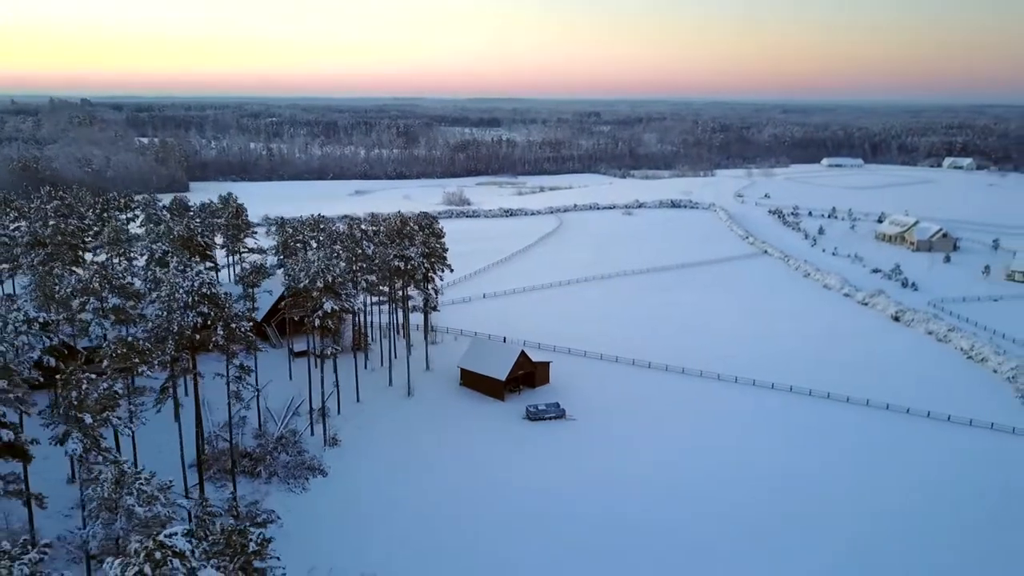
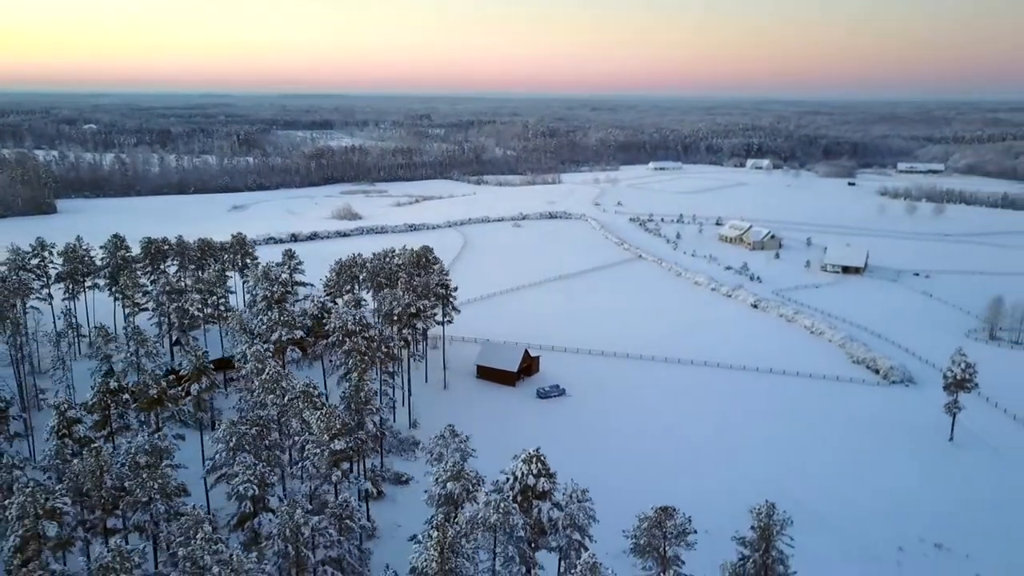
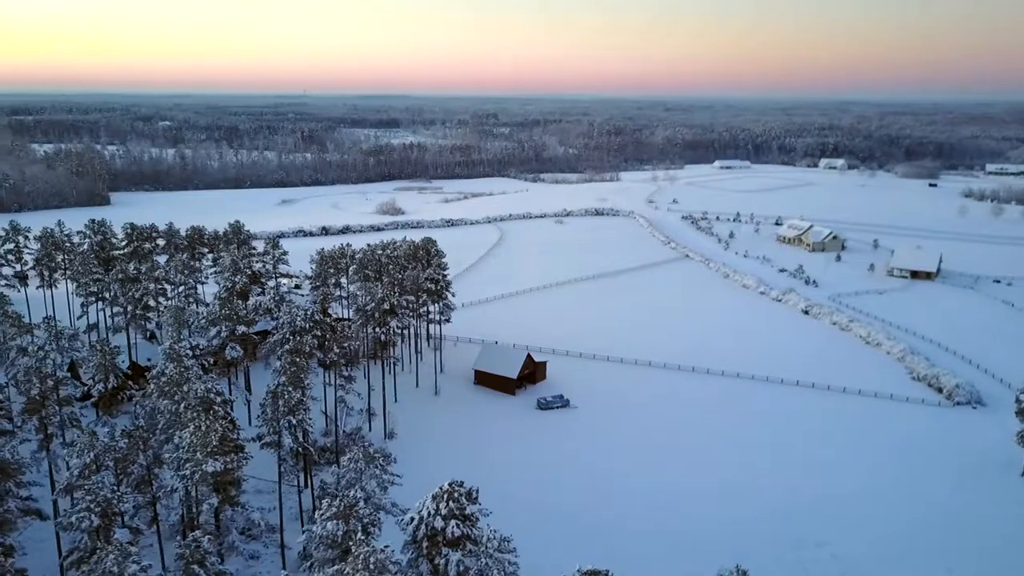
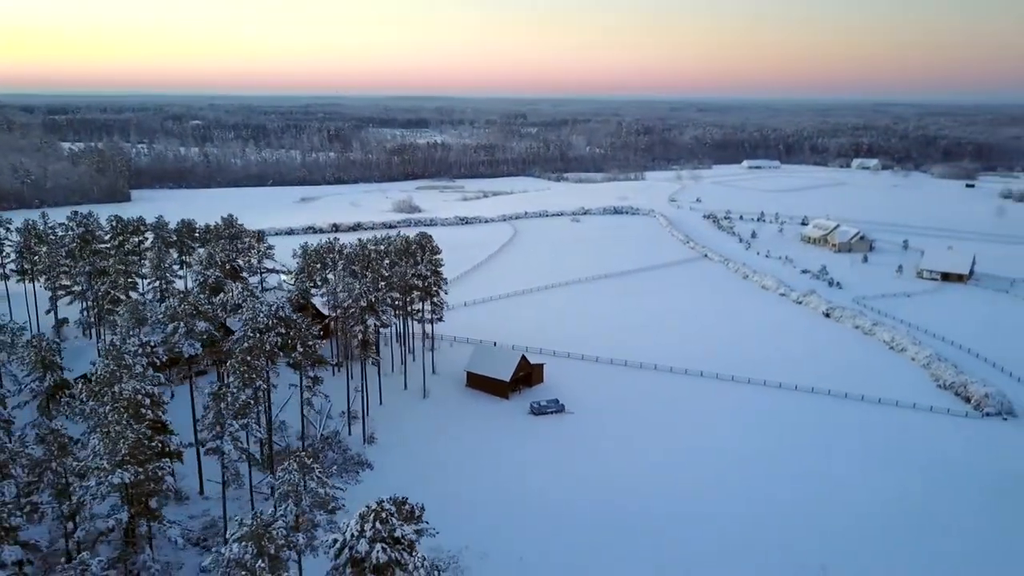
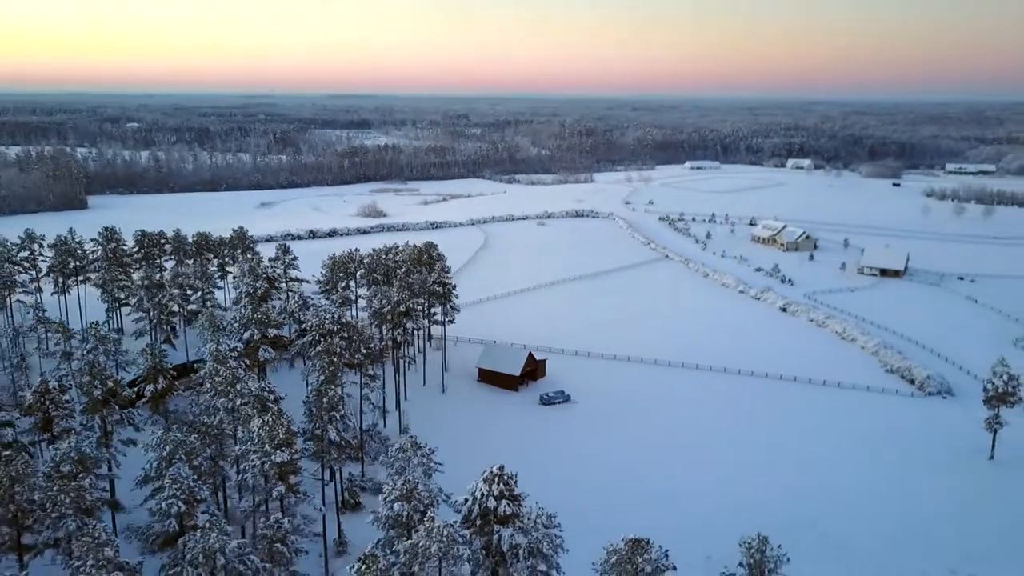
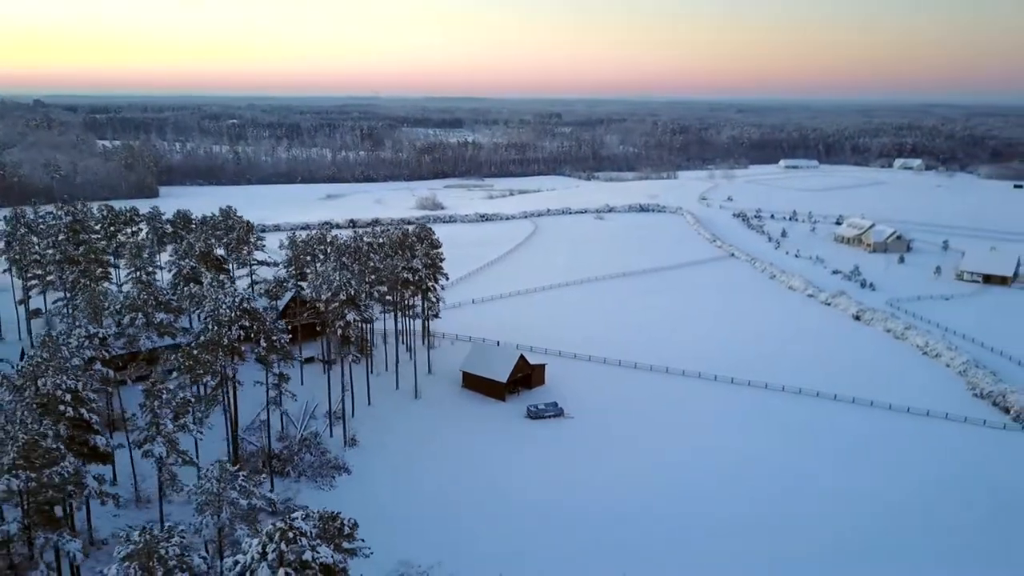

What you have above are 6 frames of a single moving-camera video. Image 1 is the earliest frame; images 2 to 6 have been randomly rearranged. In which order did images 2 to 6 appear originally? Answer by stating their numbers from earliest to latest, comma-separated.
6, 4, 3, 5, 2
